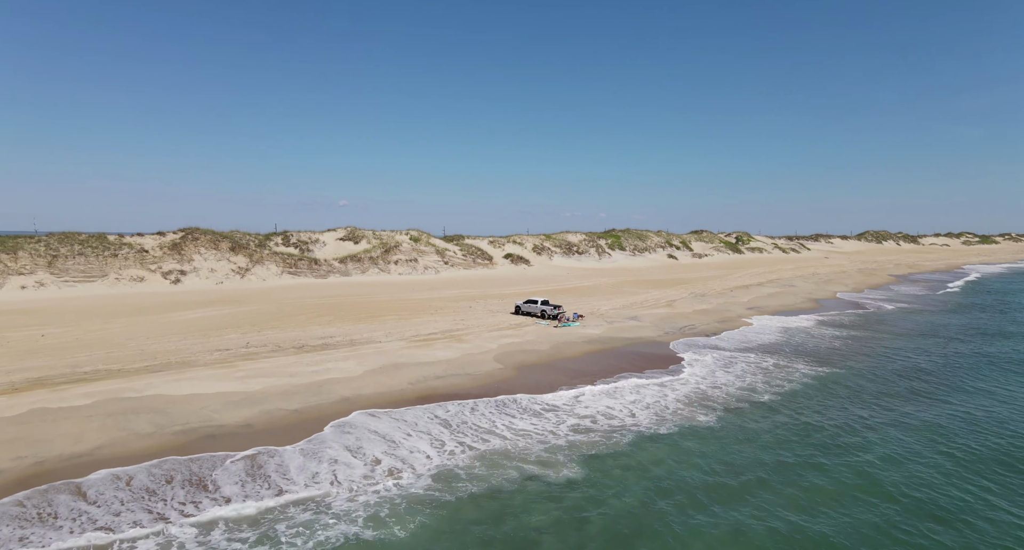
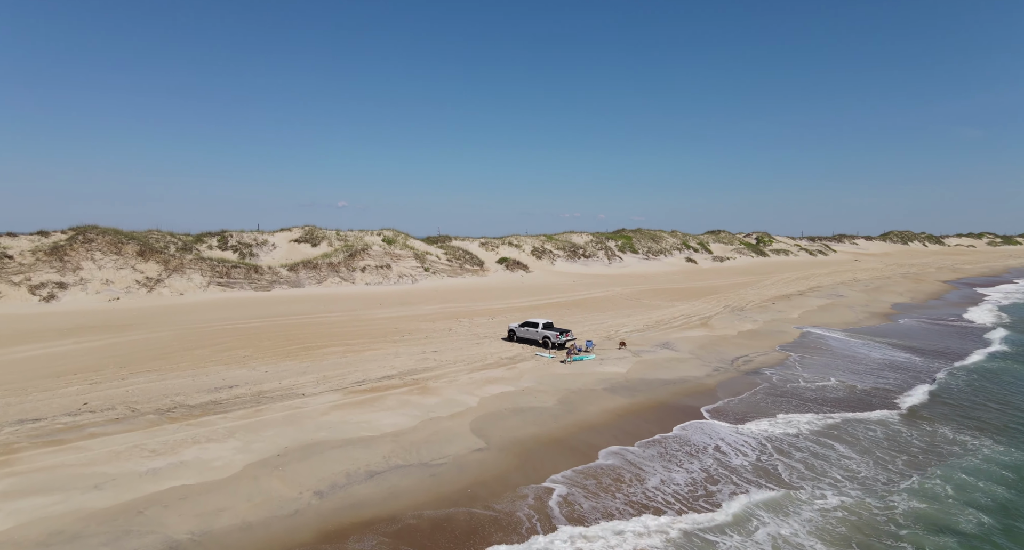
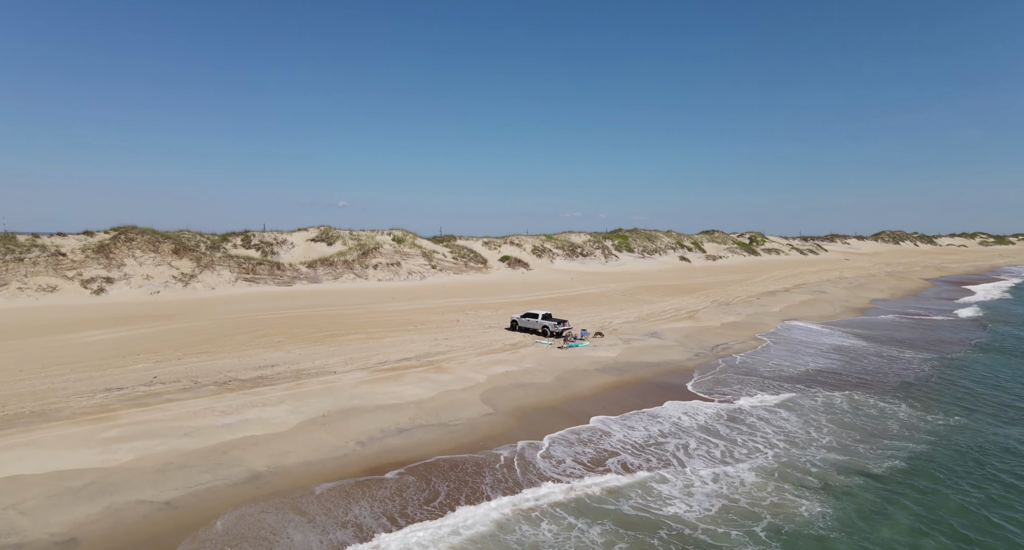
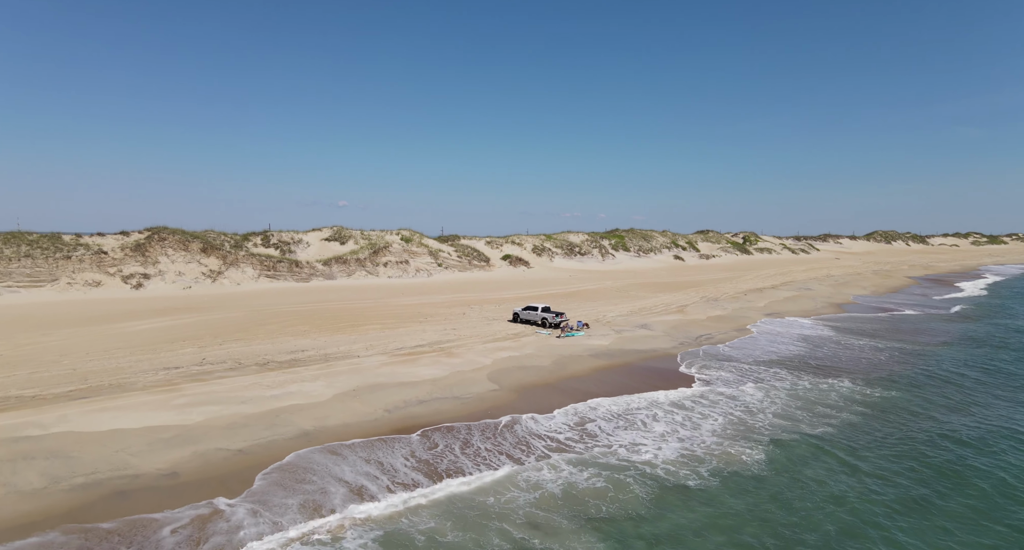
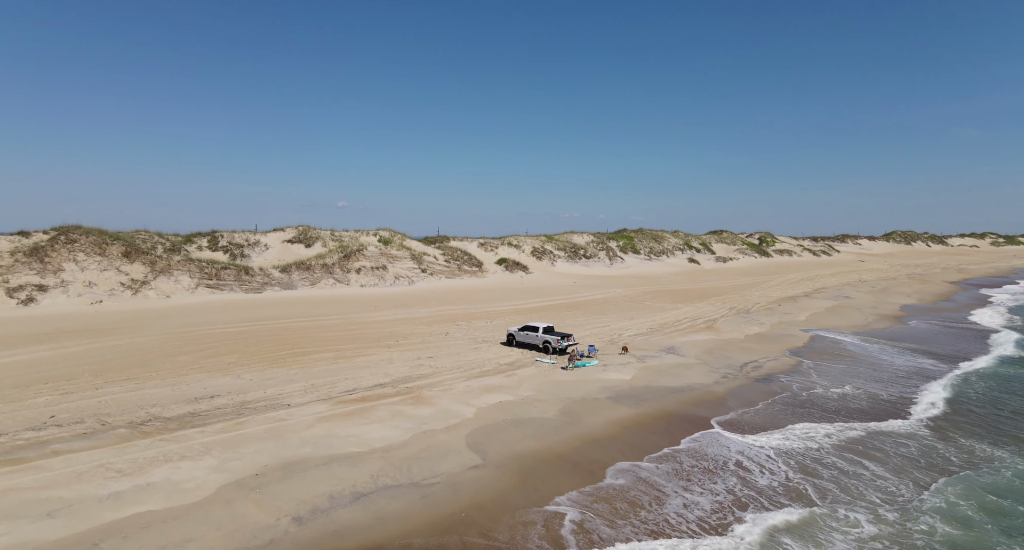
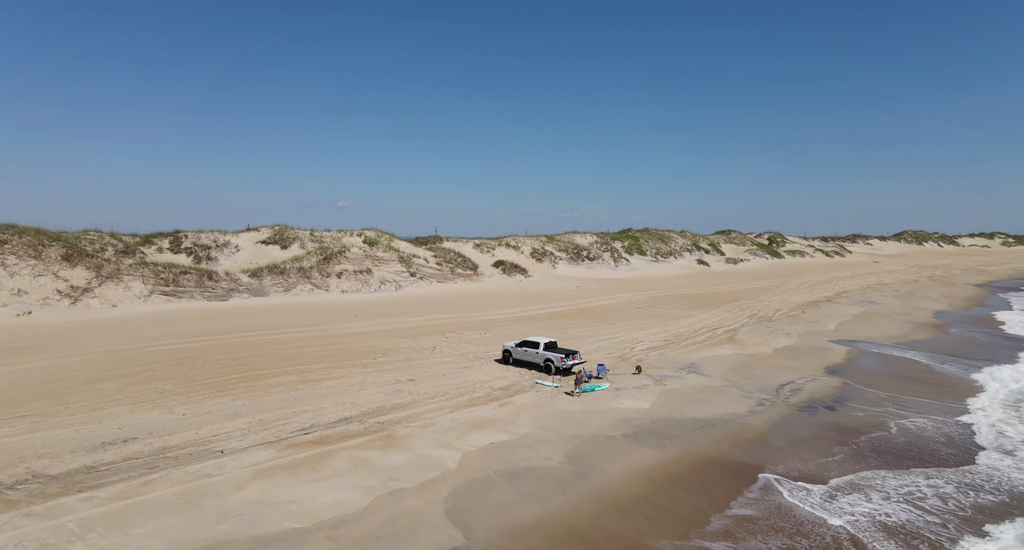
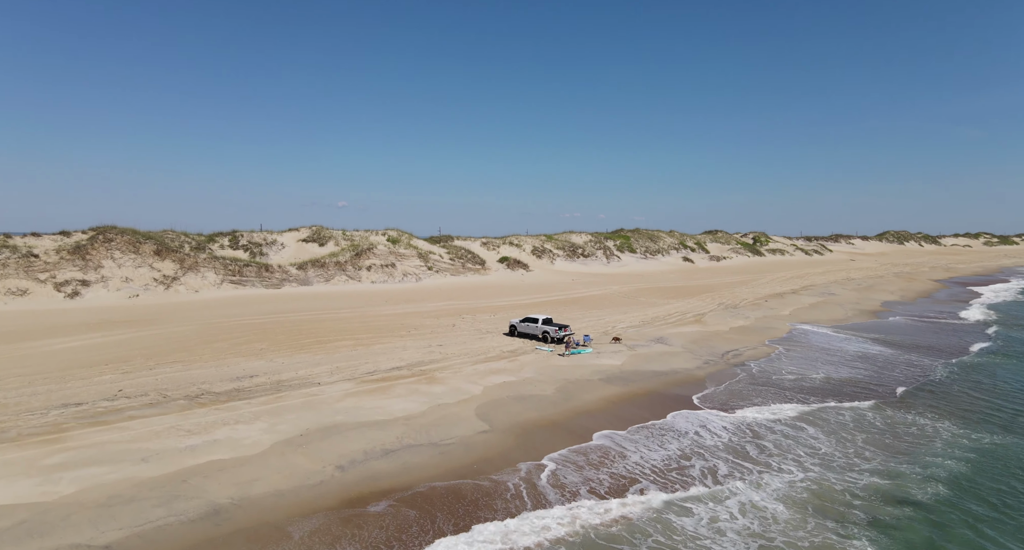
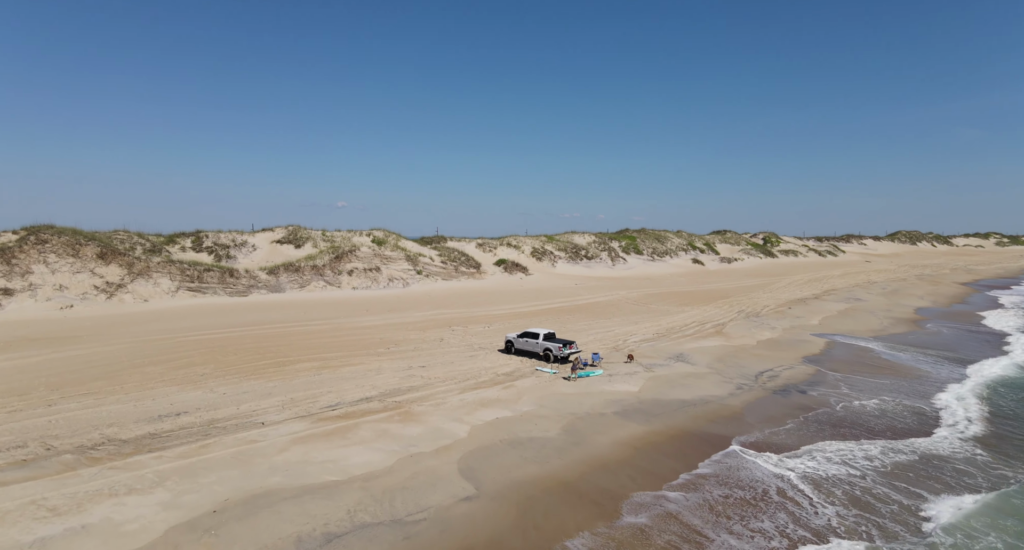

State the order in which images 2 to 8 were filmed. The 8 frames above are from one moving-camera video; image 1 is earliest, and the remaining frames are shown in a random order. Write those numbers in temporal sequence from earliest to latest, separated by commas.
4, 3, 7, 2, 5, 8, 6
